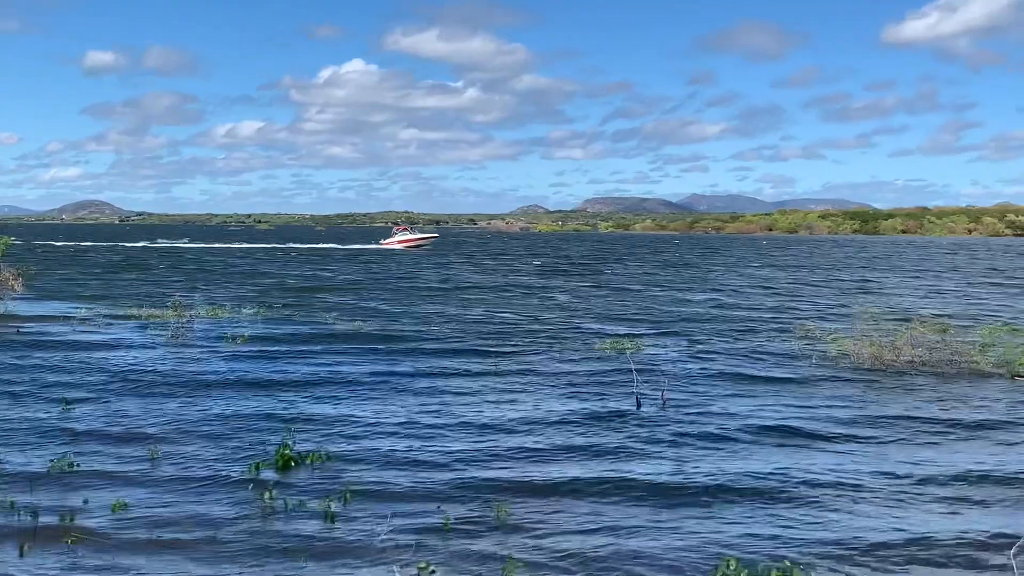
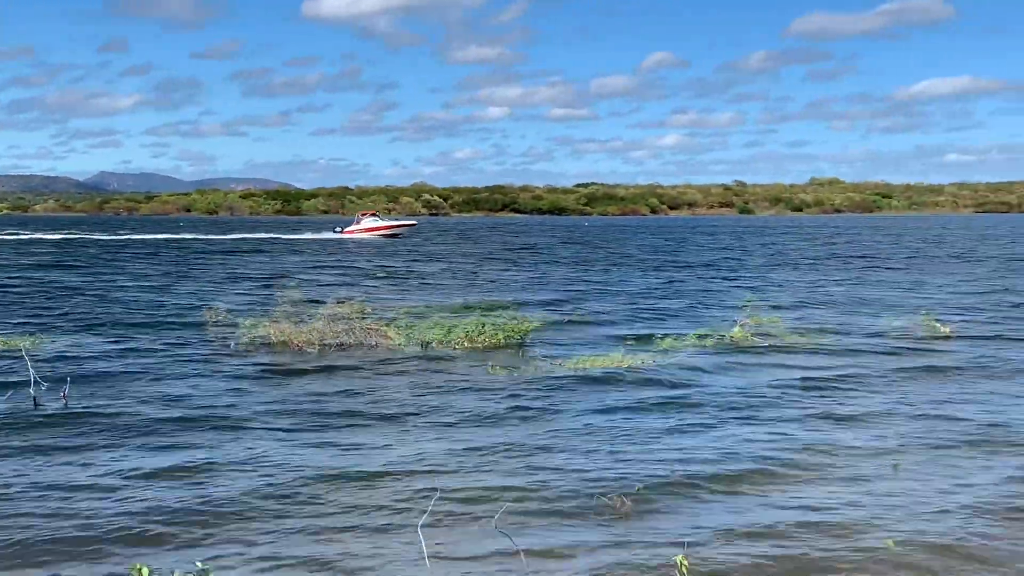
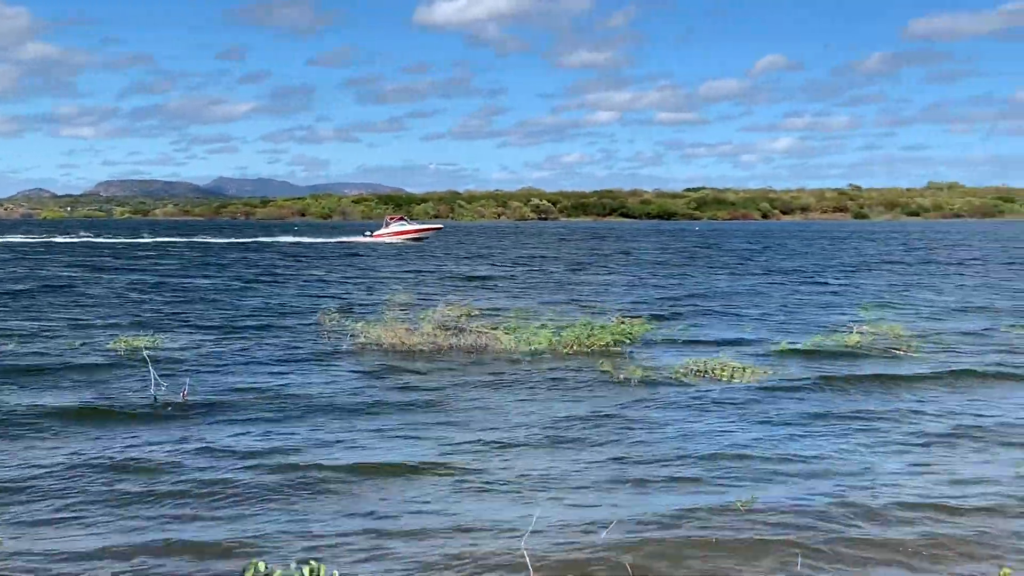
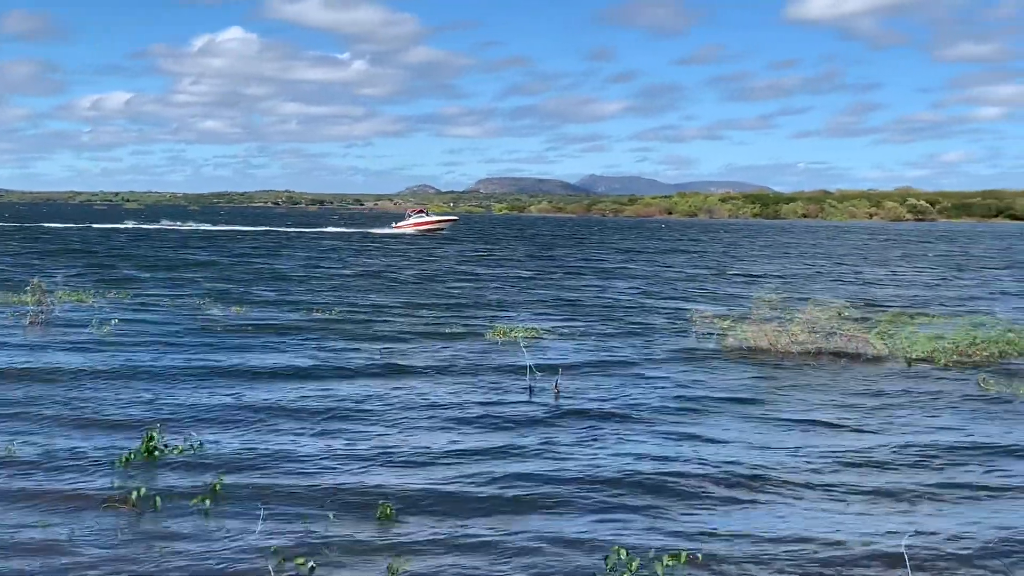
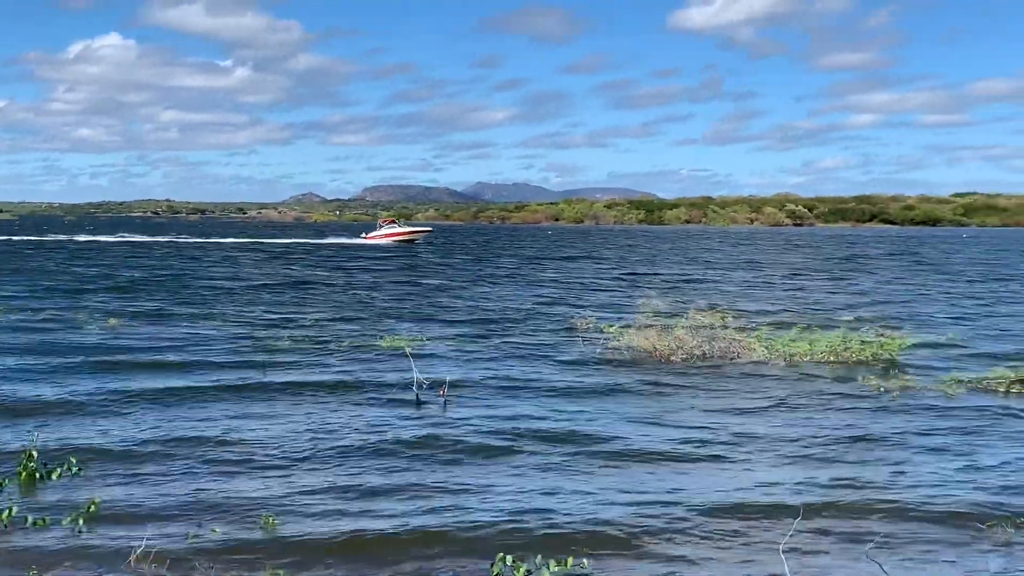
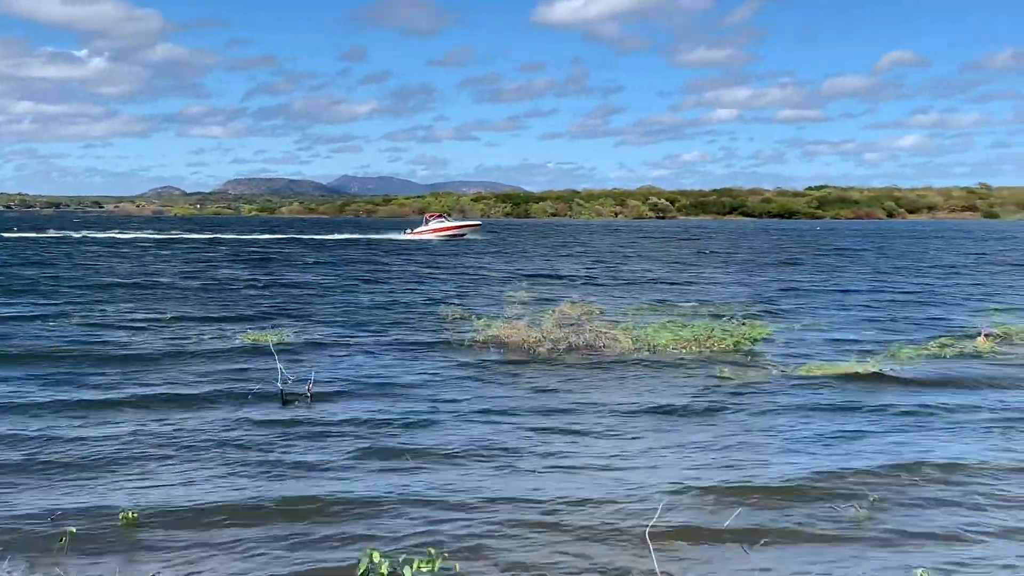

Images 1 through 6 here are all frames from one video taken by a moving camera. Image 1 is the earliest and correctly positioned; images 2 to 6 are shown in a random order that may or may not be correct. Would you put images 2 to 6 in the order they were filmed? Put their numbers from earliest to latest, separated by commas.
4, 5, 6, 3, 2
